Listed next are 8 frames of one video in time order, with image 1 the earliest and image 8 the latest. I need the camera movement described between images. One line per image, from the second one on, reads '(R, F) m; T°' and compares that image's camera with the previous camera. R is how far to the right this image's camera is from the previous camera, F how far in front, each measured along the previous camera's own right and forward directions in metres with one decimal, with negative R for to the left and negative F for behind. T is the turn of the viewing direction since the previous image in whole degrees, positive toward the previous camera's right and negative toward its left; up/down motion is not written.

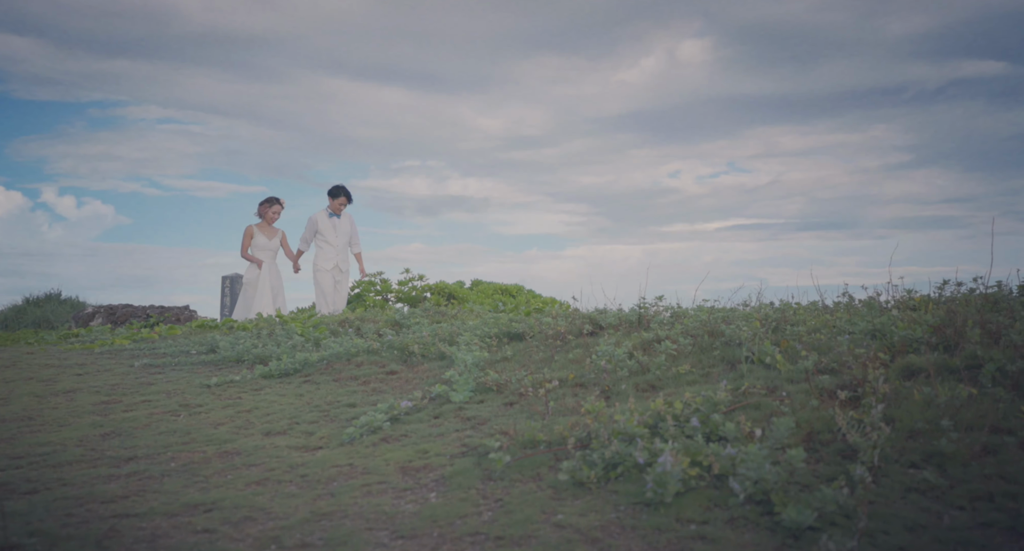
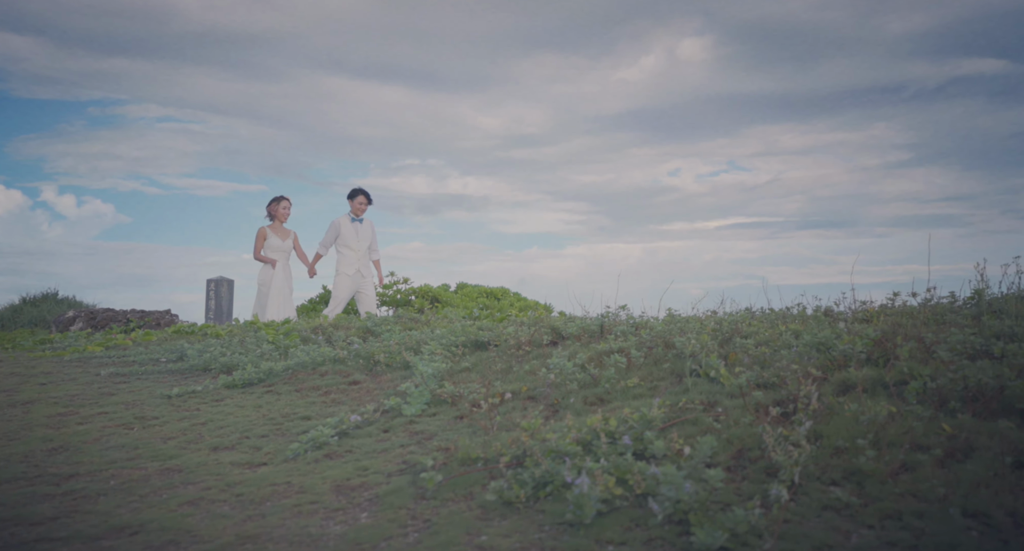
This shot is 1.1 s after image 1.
(+0.2, 0.0) m; +2°
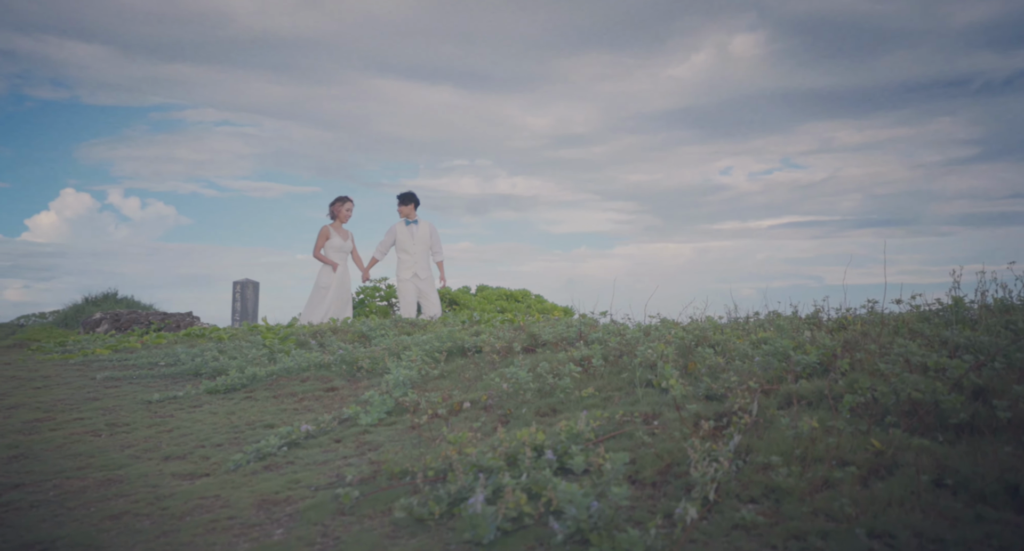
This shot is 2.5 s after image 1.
(+0.4, +0.1) m; 0°
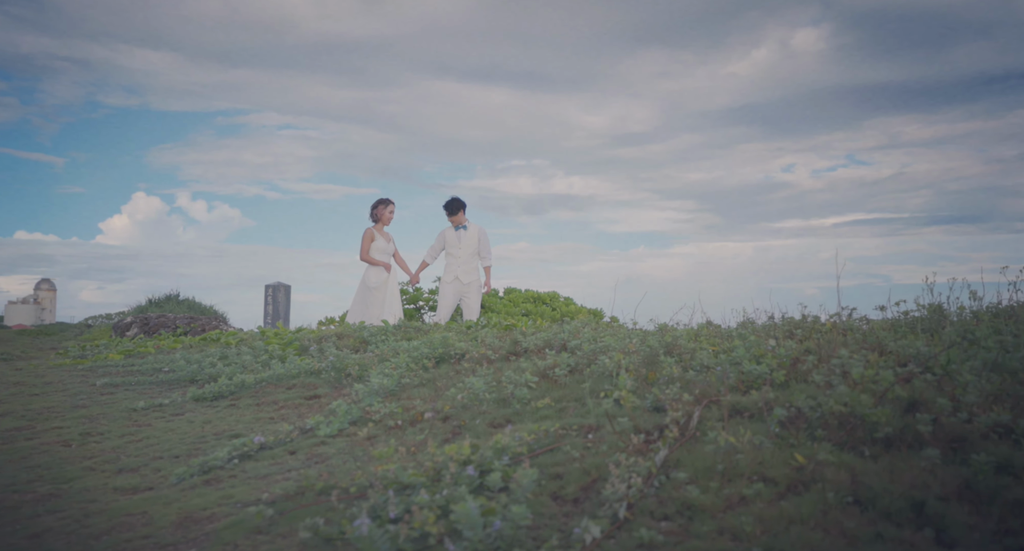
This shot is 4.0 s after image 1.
(+0.4, +0.1) m; 0°
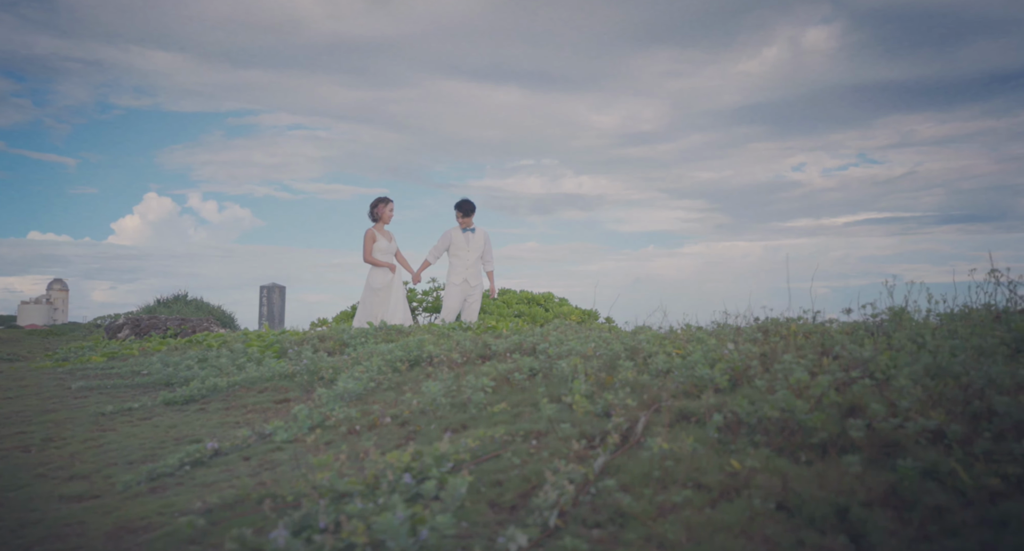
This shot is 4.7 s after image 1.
(+0.2, 0.0) m; +1°
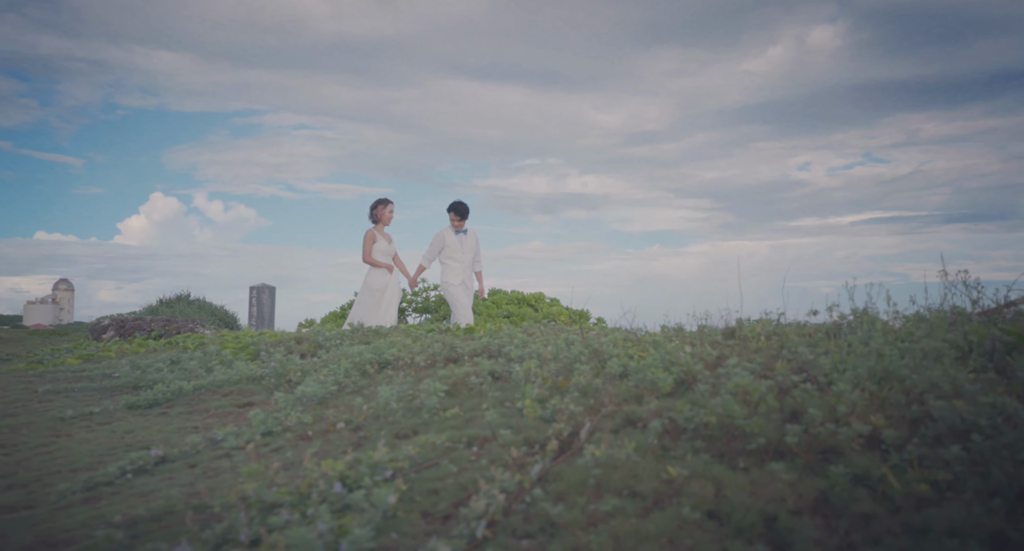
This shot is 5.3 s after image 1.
(+0.2, +0.1) m; +2°
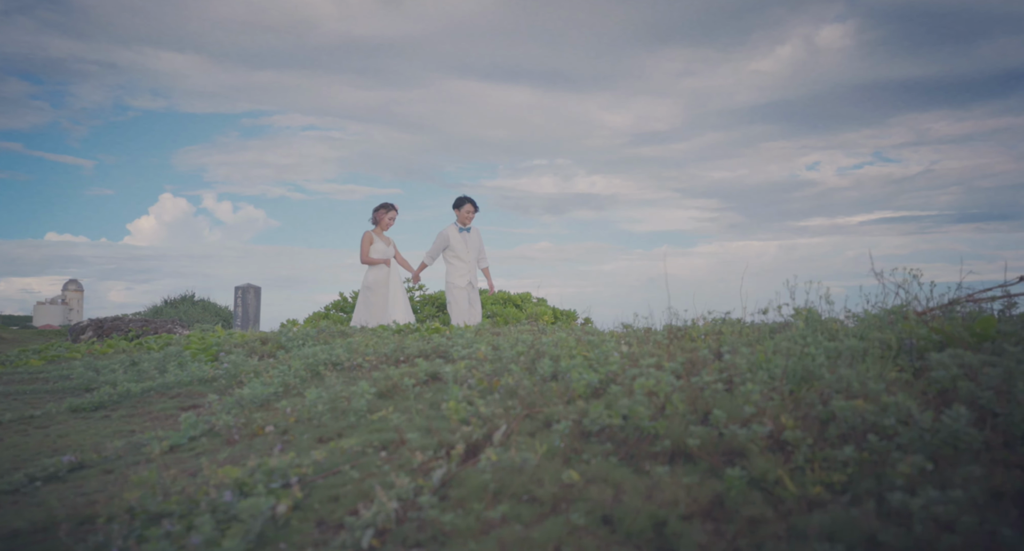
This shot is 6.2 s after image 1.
(+0.3, +0.1) m; +2°
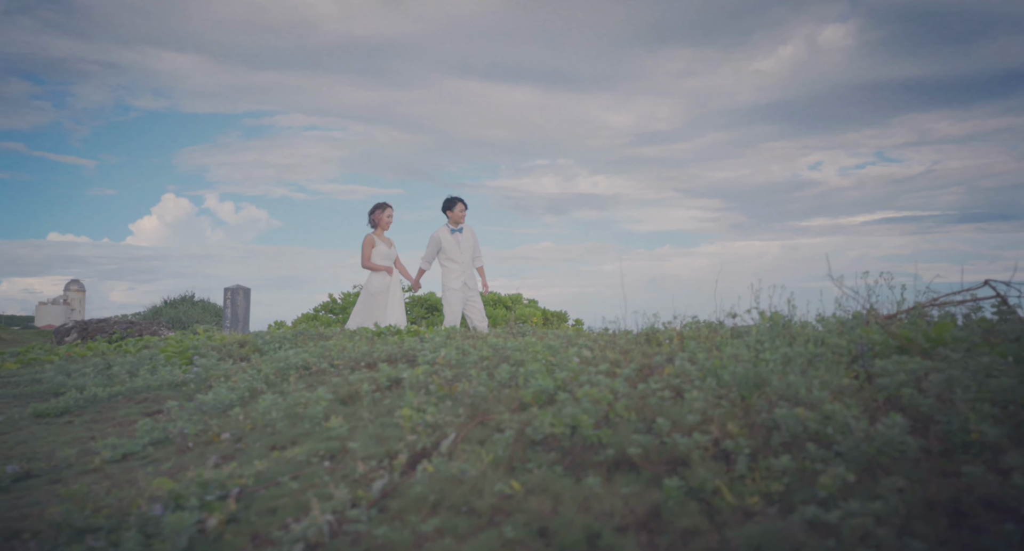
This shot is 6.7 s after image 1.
(+0.2, 0.0) m; +1°
